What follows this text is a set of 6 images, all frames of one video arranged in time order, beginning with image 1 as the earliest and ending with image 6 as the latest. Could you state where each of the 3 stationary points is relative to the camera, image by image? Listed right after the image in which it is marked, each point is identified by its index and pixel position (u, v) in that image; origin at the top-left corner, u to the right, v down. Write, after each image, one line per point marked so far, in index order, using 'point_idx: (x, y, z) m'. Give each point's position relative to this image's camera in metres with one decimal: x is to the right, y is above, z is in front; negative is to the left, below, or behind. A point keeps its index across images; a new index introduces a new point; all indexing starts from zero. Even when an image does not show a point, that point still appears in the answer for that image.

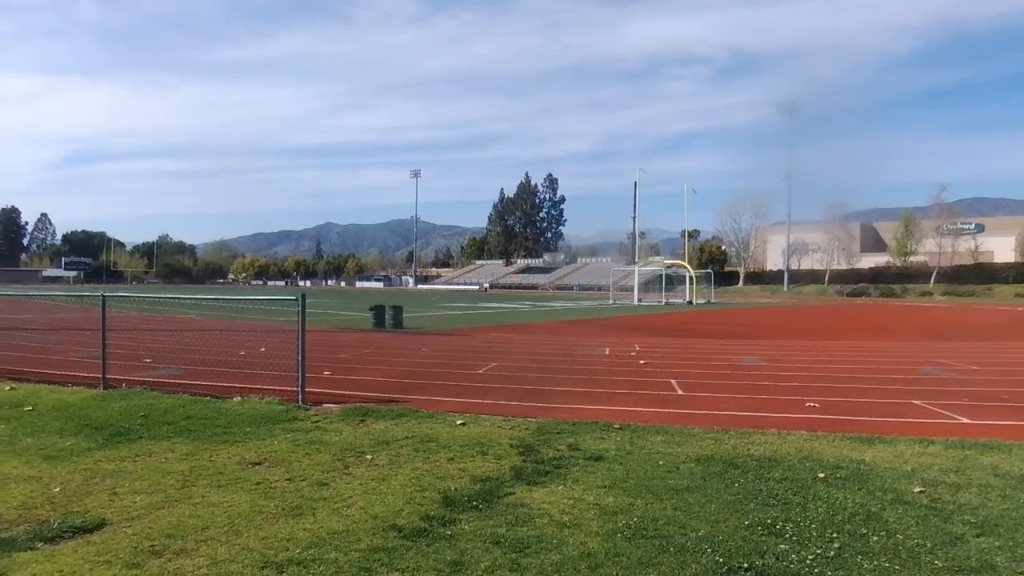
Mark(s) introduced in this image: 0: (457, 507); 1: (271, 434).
0: (-0.4, -1.7, +6.0) m
1: (-2.9, -1.7, +9.1) m
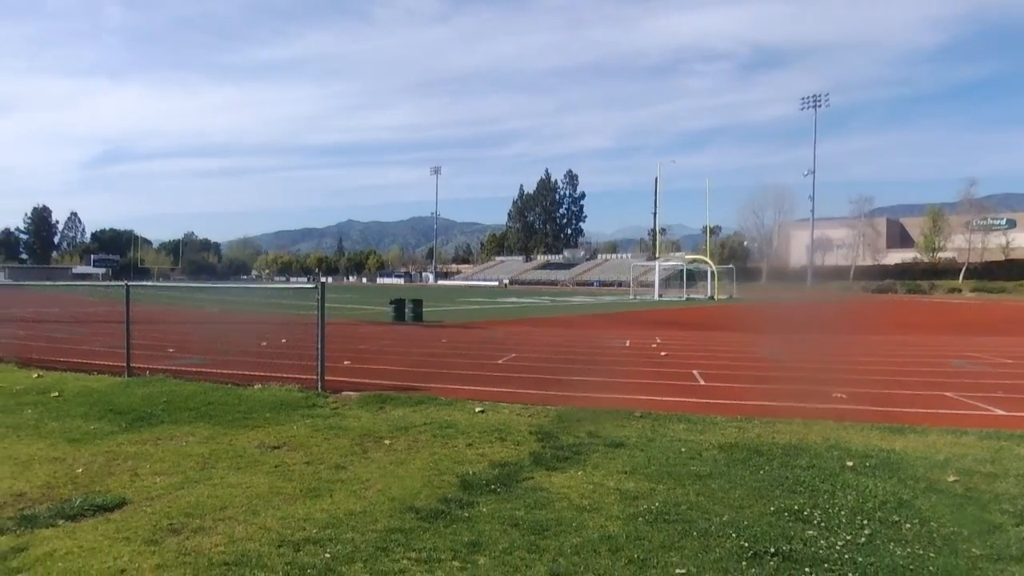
0: (-0.3, -1.6, +6.0) m
1: (-2.6, -1.6, +9.1) m
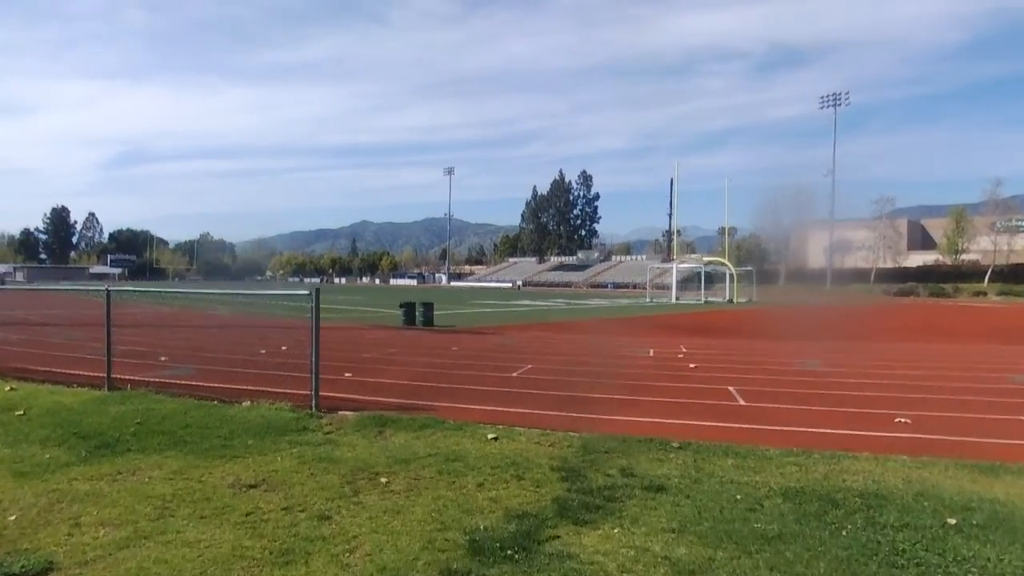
0: (-0.2, -1.7, +4.8) m
1: (-2.4, -1.6, +7.9) m
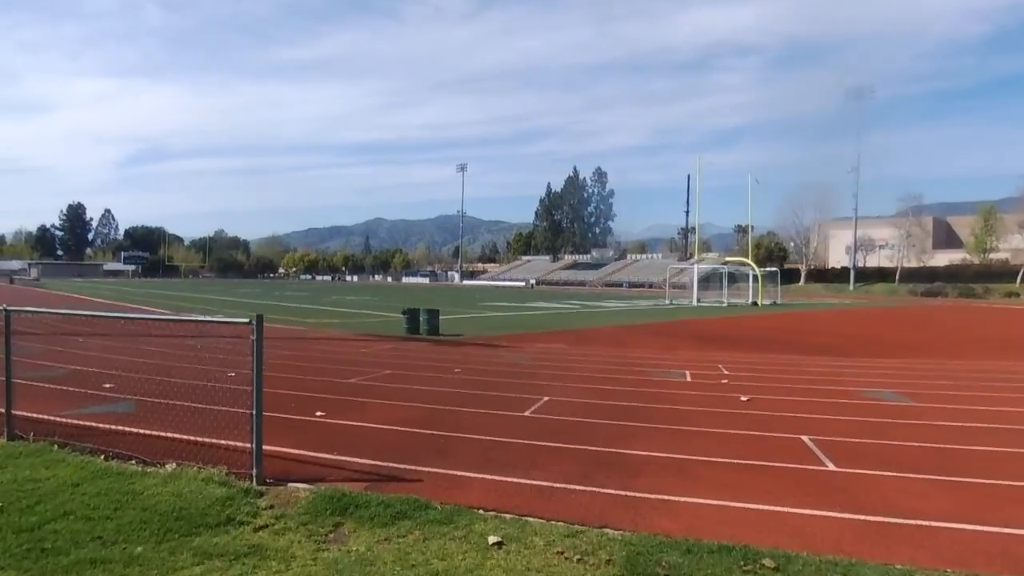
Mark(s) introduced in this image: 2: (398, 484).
0: (-0.1, -2.0, +2.1) m
1: (-2.4, -1.9, +5.3) m
2: (-1.1, -1.8, +7.2) m
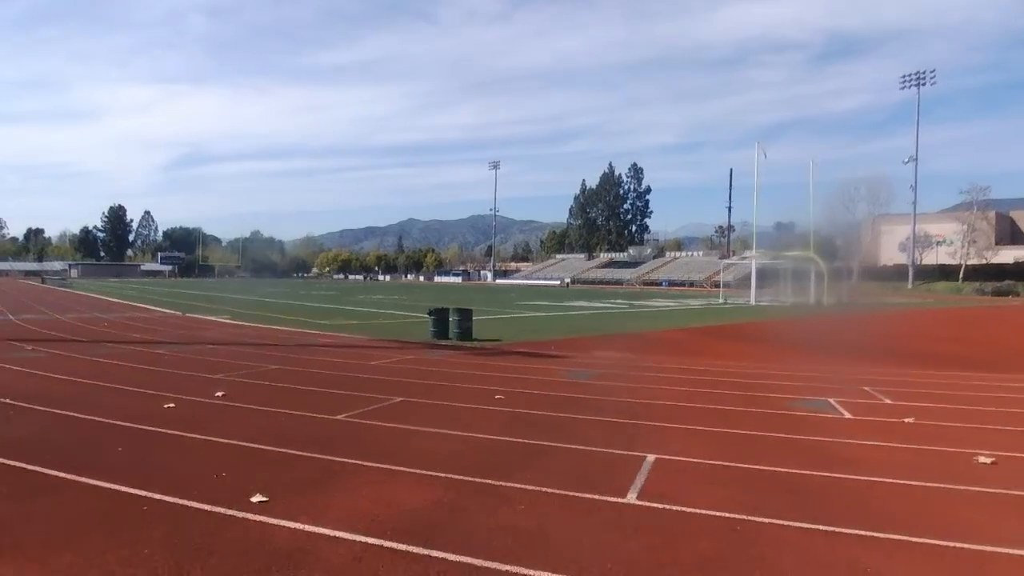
0: (+0.2, -1.8, -2.6) m
1: (-1.9, -1.8, +0.6) m
2: (-0.5, -1.7, +2.4) m
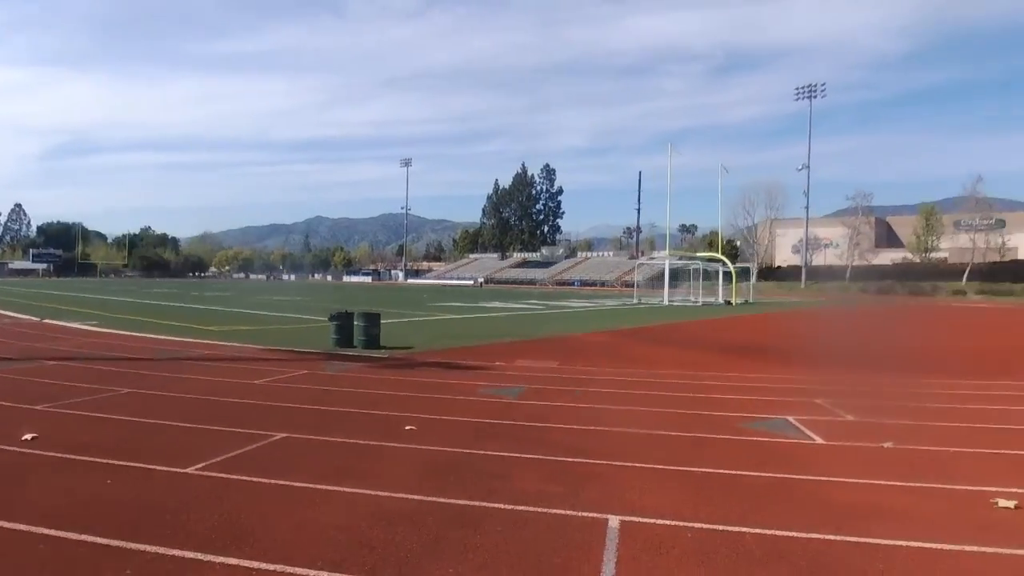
0: (+0.8, -1.9, -4.6) m
1: (-1.7, -1.8, -1.6) m
2: (-0.5, -1.8, +0.4) m
